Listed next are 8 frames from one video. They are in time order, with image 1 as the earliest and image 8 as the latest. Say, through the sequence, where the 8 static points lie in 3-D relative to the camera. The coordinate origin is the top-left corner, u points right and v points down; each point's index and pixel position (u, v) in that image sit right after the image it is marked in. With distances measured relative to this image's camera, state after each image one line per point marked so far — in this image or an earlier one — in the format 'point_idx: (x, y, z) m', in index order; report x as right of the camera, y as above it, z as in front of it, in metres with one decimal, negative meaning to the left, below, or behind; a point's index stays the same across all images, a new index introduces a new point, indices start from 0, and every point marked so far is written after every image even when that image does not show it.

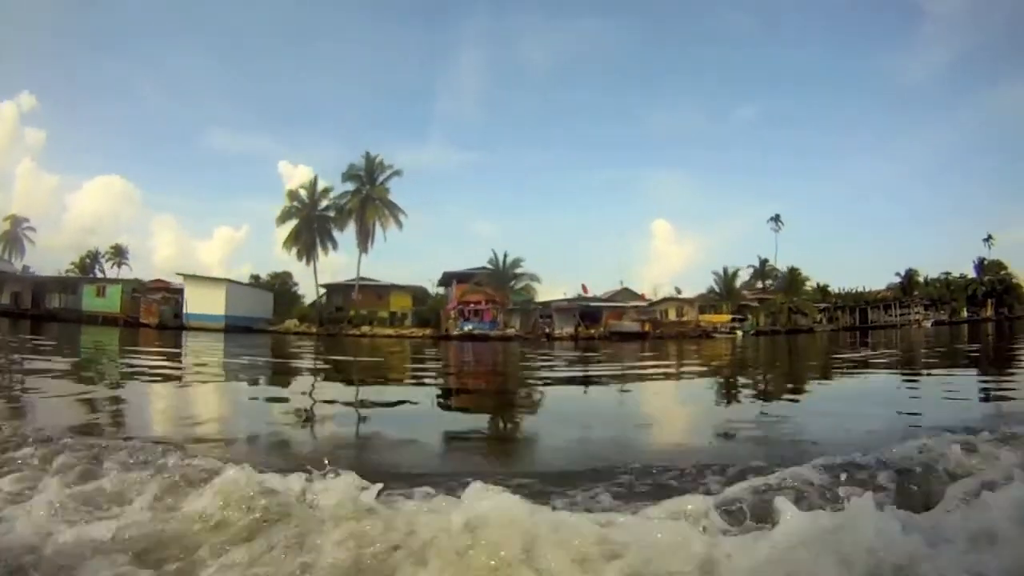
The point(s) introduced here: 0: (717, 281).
0: (+3.7, +0.2, +11.9) m
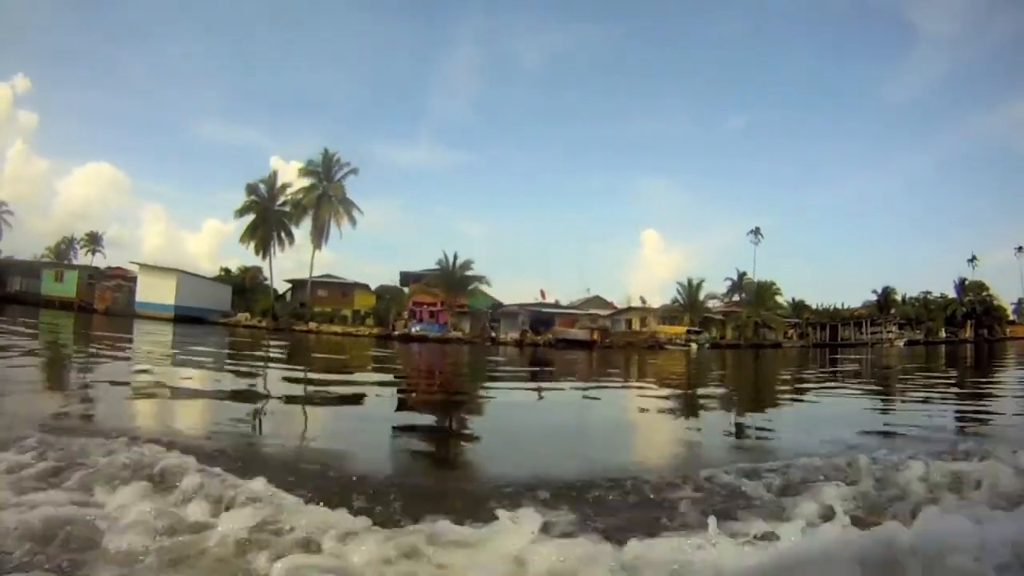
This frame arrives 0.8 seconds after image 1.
0: (+3.0, 0.0, +11.7) m
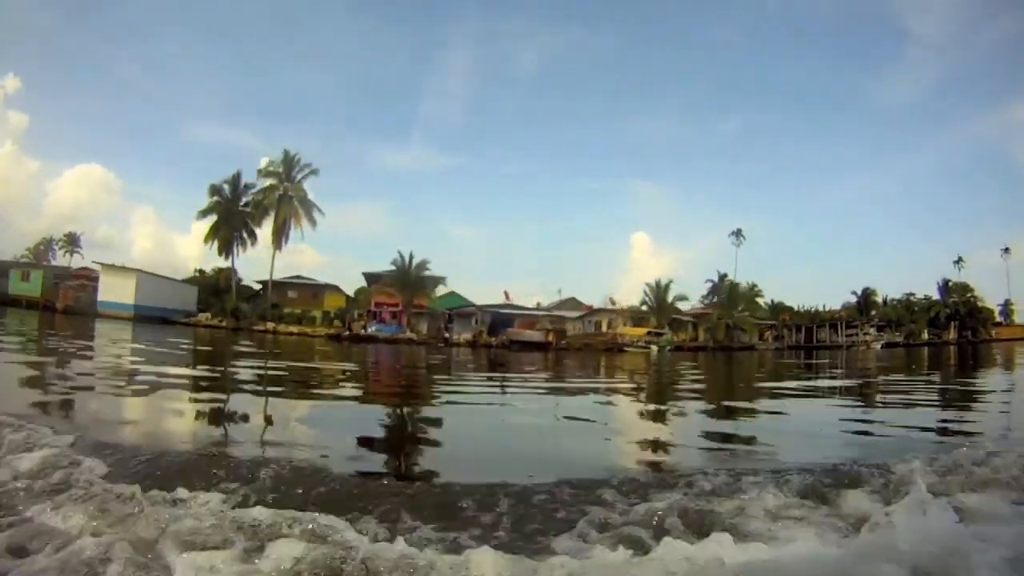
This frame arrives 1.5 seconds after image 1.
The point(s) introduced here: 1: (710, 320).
0: (+2.4, 0.0, +11.7) m
1: (+3.9, -0.6, +13.2) m
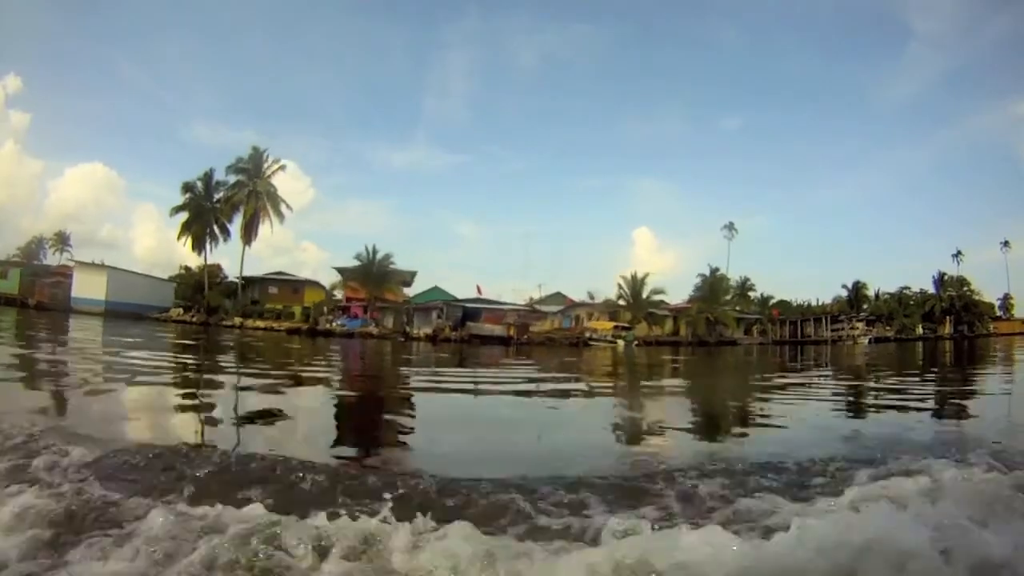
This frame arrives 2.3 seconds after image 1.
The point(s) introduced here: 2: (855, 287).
0: (+2.0, +0.1, +11.6) m
1: (+3.4, -0.5, +13.1) m
2: (+8.9, 0.0, +17.4) m
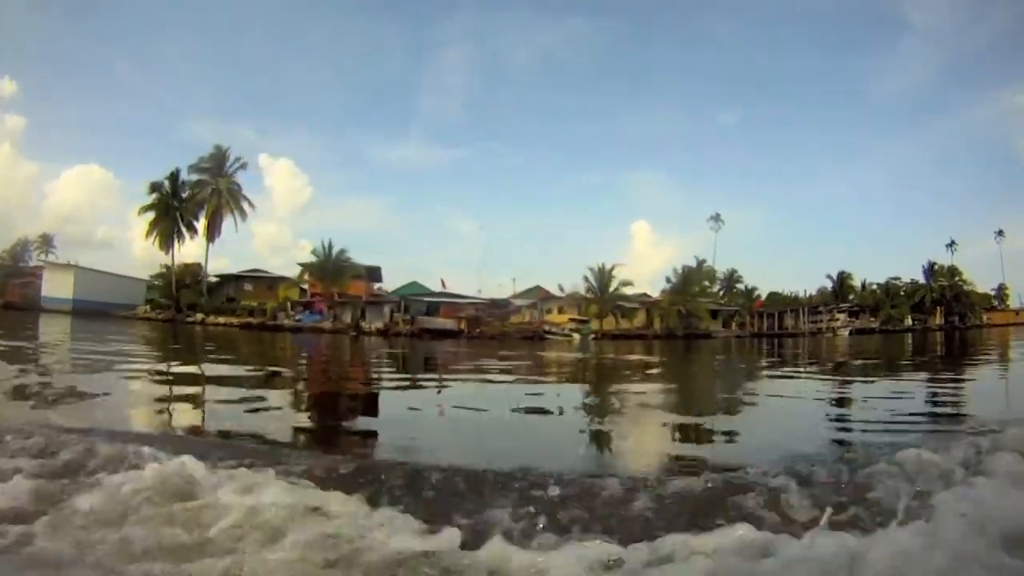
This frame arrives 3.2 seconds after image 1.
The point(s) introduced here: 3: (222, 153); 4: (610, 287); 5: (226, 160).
0: (+1.4, +0.2, +11.5) m
1: (+2.9, -0.4, +13.0) m
2: (+8.4, +0.3, +17.3) m
3: (-4.6, +2.2, +10.6) m
4: (+1.6, 0.0, +11.2) m
5: (-4.5, +2.0, +10.5) m
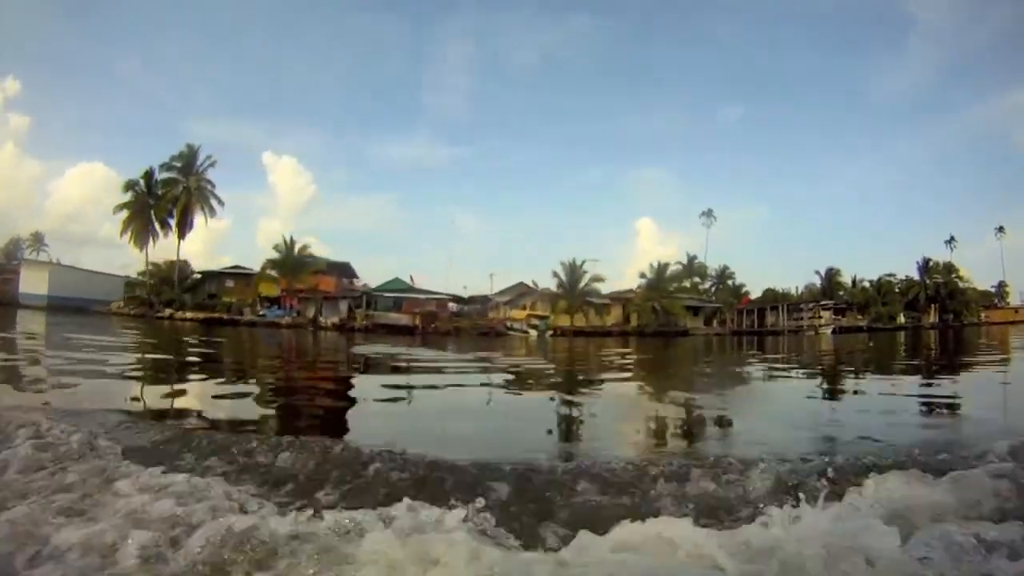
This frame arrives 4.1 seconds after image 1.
0: (+0.9, +0.3, +11.5) m
1: (+2.5, -0.3, +13.0) m
2: (+8.1, +0.3, +17.1) m
3: (-5.1, +2.2, +10.7) m
4: (+1.1, +0.1, +11.1) m
5: (-5.0, +2.1, +10.6) m
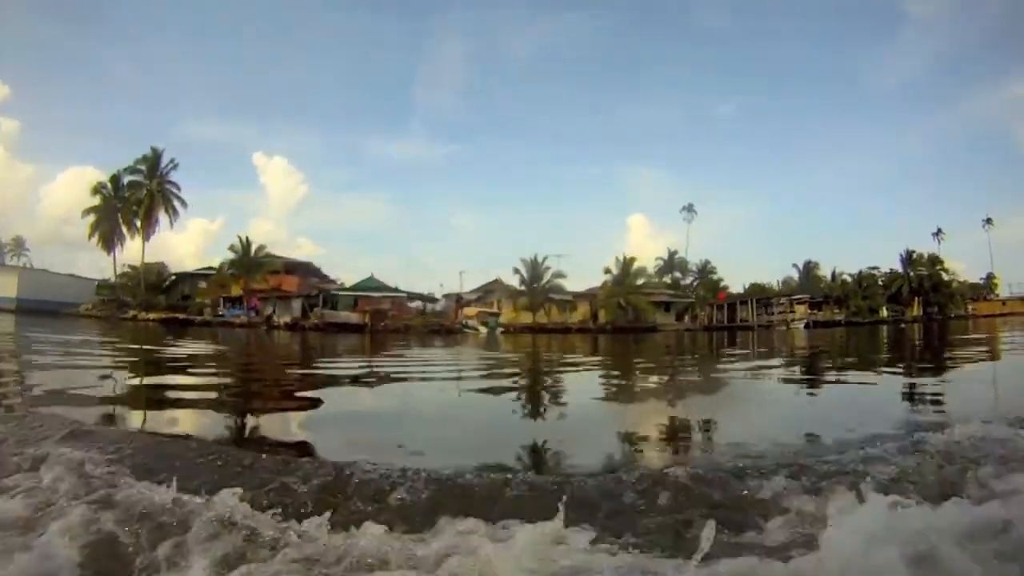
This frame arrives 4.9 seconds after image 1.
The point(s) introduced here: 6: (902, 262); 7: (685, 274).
0: (+0.3, +0.3, +11.6) m
1: (+1.9, -0.2, +13.0) m
2: (+7.5, +0.5, +17.1) m
3: (-5.8, +2.2, +10.9) m
4: (+0.5, +0.1, +11.2) m
5: (-5.6, +2.1, +10.7) m
6: (+11.6, +0.7, +19.7) m
7: (+4.9, +0.4, +18.9) m
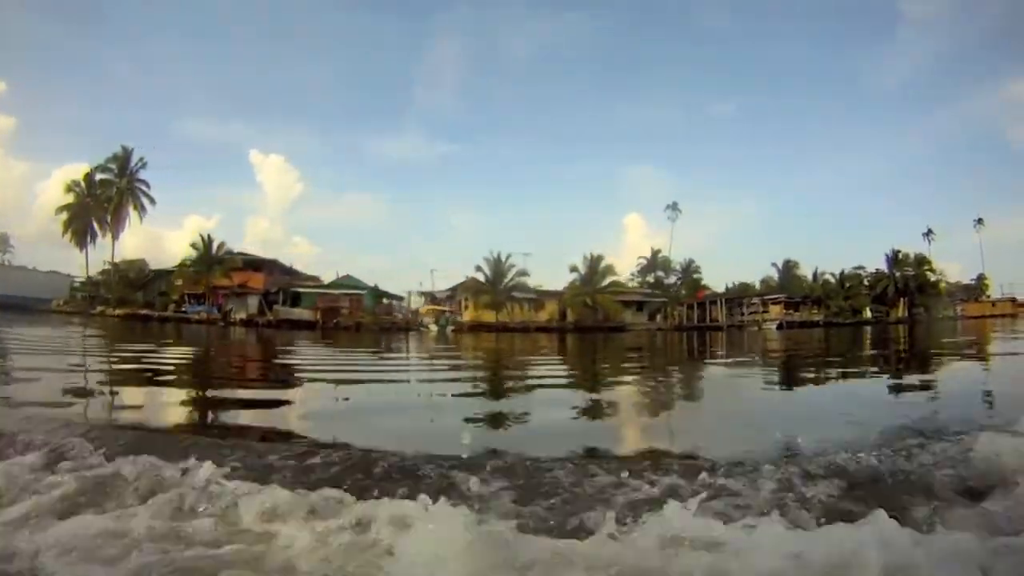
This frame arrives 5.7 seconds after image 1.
0: (-0.3, +0.4, +11.7) m
1: (+1.3, -0.2, +13.1) m
2: (+7.0, +0.5, +17.1) m
3: (-6.3, +2.3, +11.0) m
4: (-0.1, +0.2, +11.3) m
5: (-6.2, +2.1, +10.9) m
6: (+11.1, +0.7, +19.7) m
7: (+4.4, +0.4, +18.9) m
